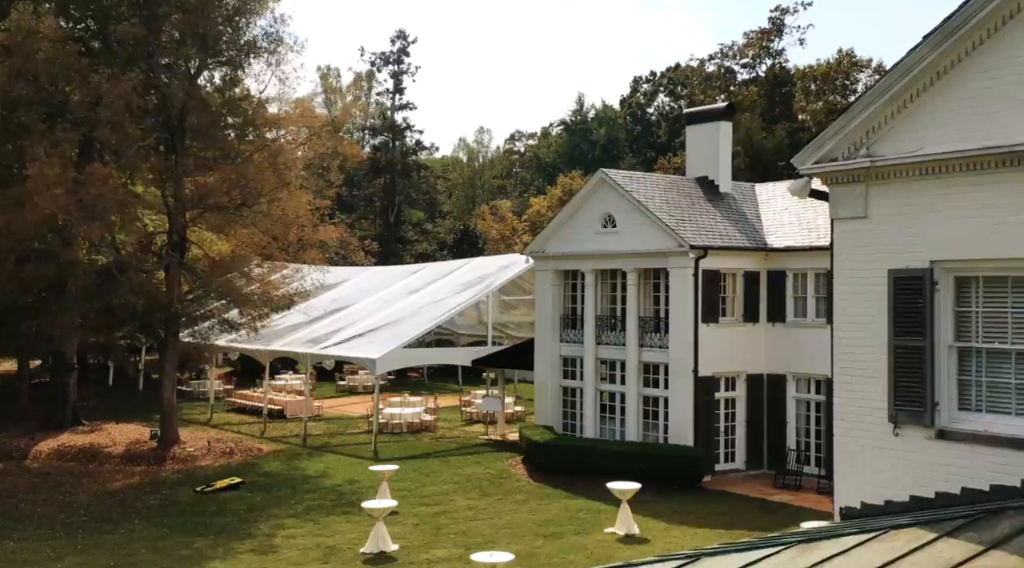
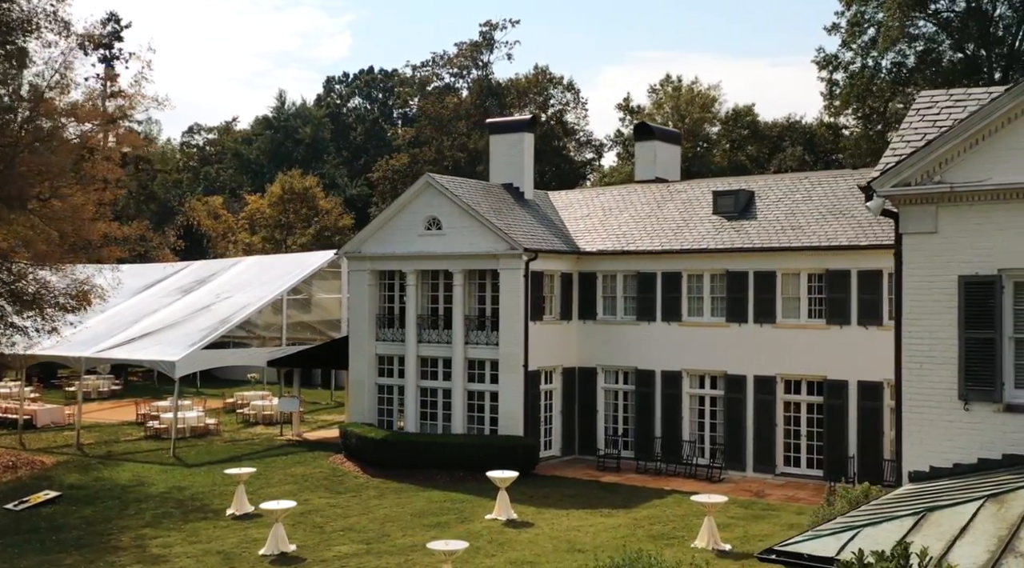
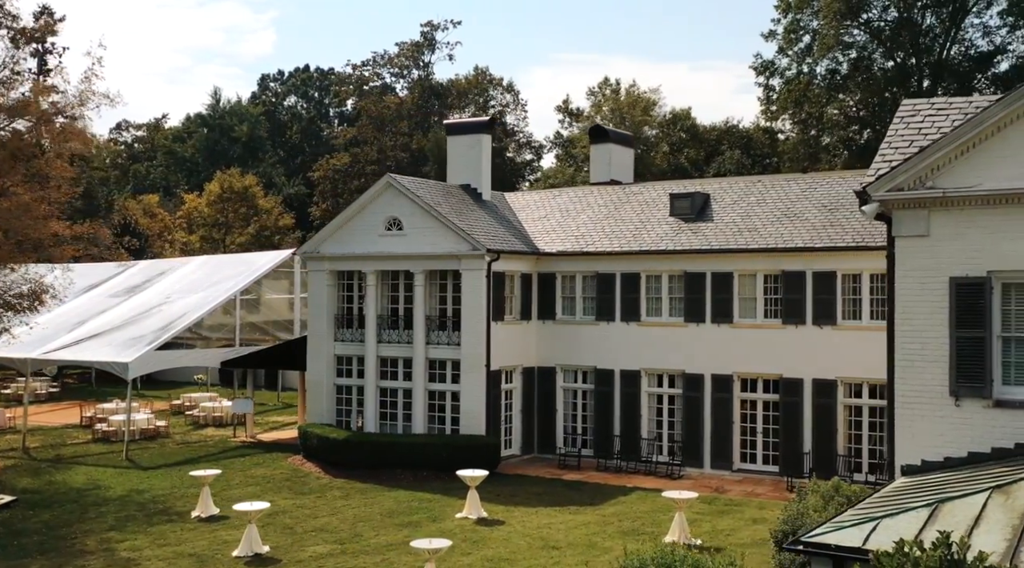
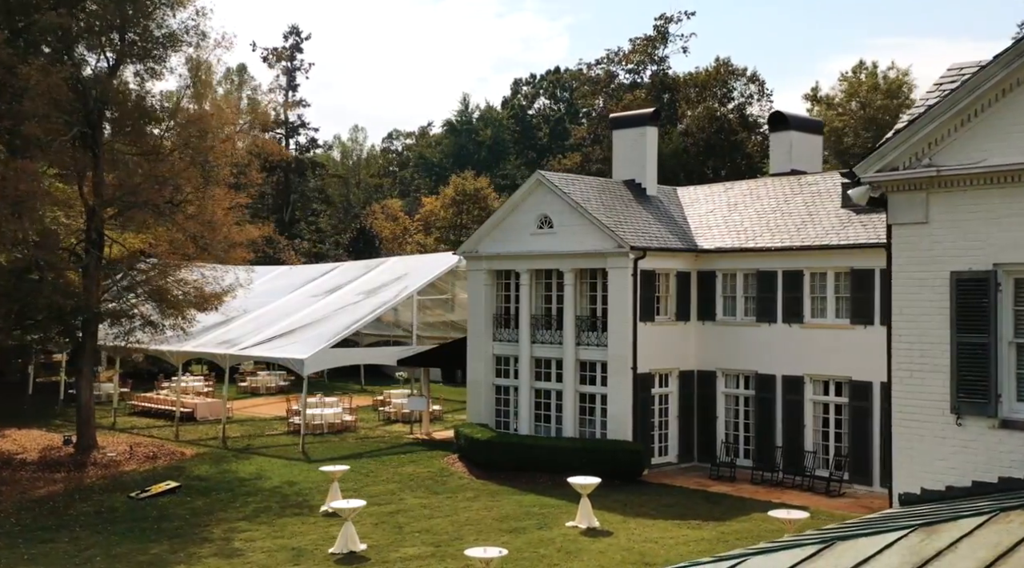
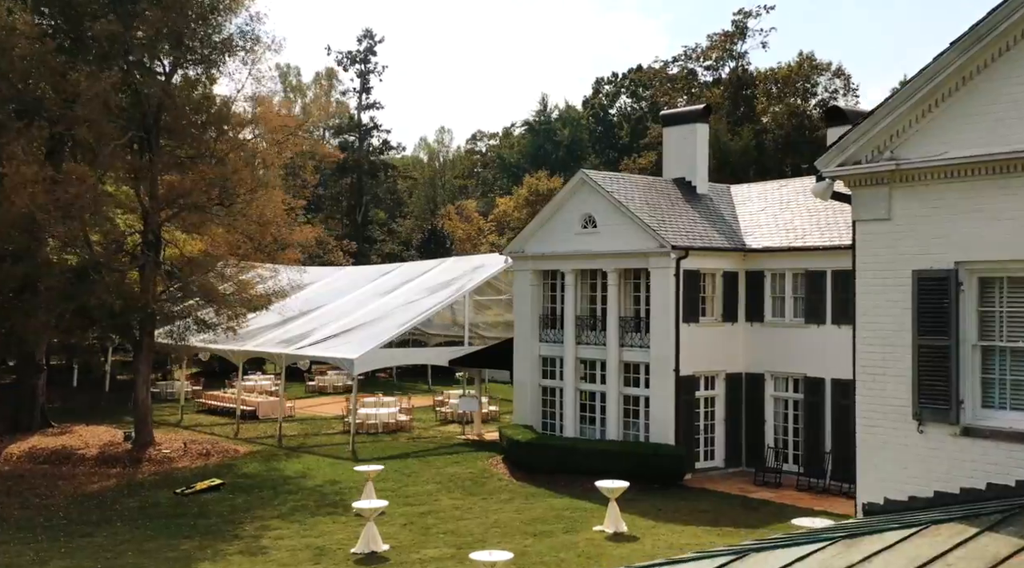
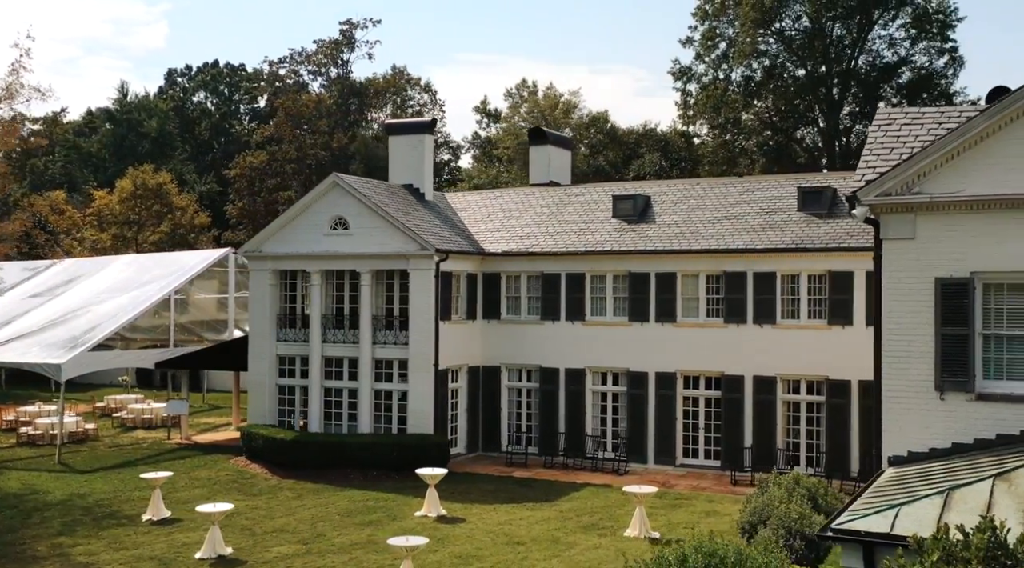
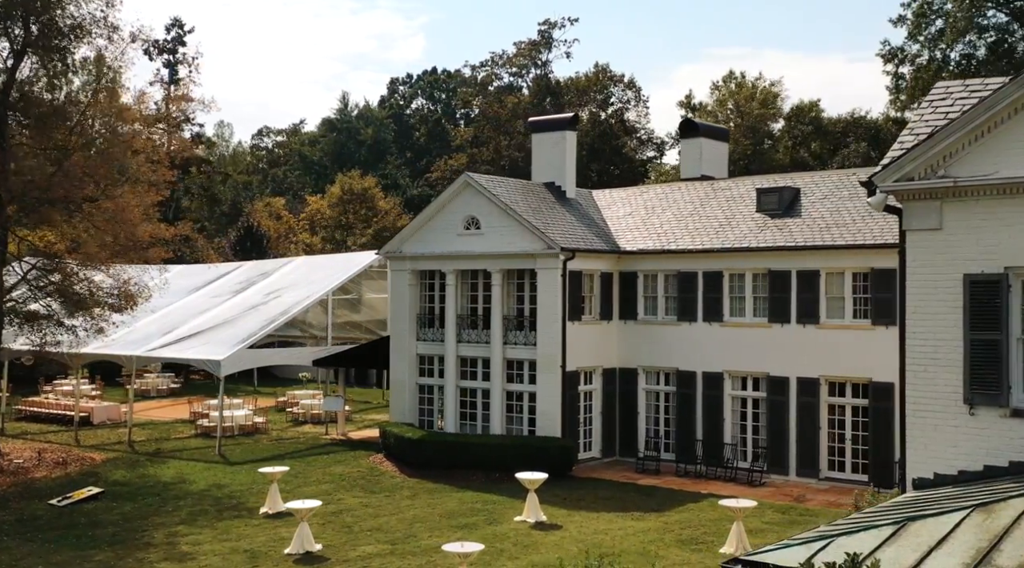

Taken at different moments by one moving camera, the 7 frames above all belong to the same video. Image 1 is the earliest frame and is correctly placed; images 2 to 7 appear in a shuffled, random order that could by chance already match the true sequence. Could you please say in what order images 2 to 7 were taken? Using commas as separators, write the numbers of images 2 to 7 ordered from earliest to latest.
5, 4, 7, 2, 3, 6
